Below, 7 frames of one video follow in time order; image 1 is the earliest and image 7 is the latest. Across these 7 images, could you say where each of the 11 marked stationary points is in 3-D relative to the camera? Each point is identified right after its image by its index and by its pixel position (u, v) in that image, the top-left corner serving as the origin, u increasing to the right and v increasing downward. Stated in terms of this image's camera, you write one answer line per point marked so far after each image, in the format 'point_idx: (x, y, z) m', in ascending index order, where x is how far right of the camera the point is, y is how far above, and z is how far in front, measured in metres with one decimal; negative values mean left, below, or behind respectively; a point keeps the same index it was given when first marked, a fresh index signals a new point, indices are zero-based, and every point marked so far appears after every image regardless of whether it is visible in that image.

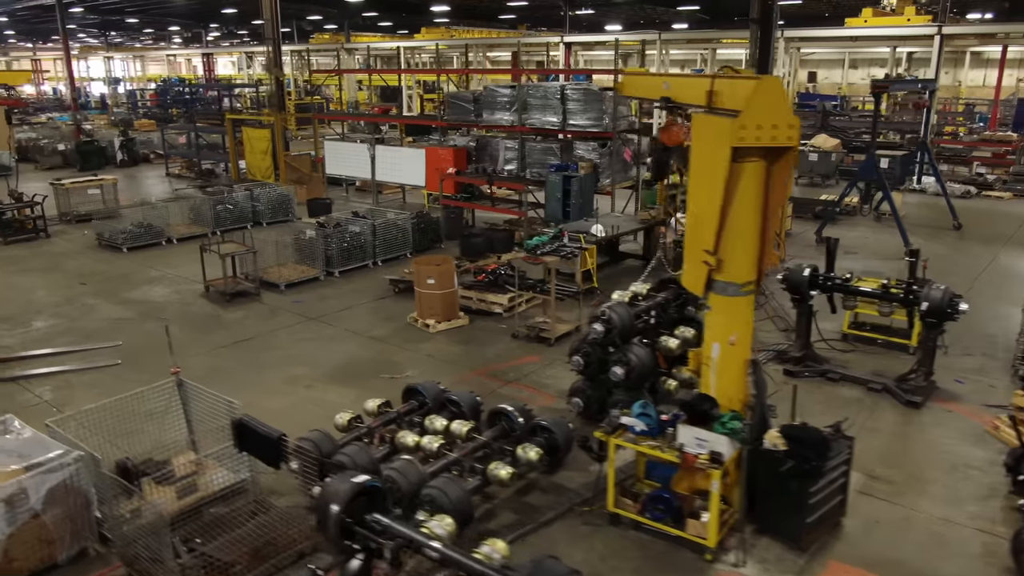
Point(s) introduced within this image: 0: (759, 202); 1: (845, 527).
0: (+1.4, +0.5, +4.4) m
1: (+2.0, -1.4, +4.5) m
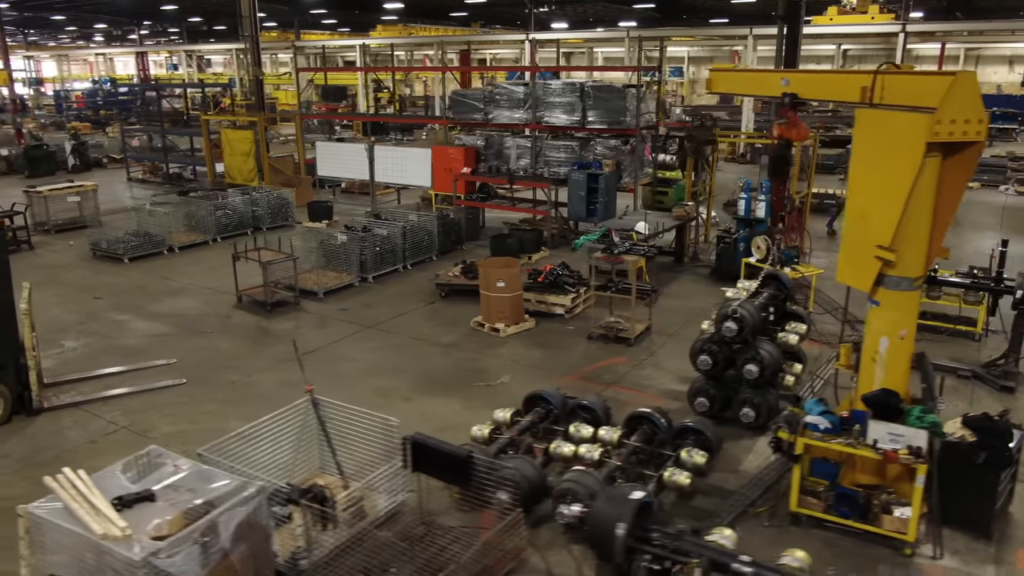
0: (+2.4, +0.5, +4.4) m
1: (+3.0, -1.4, +4.6) m
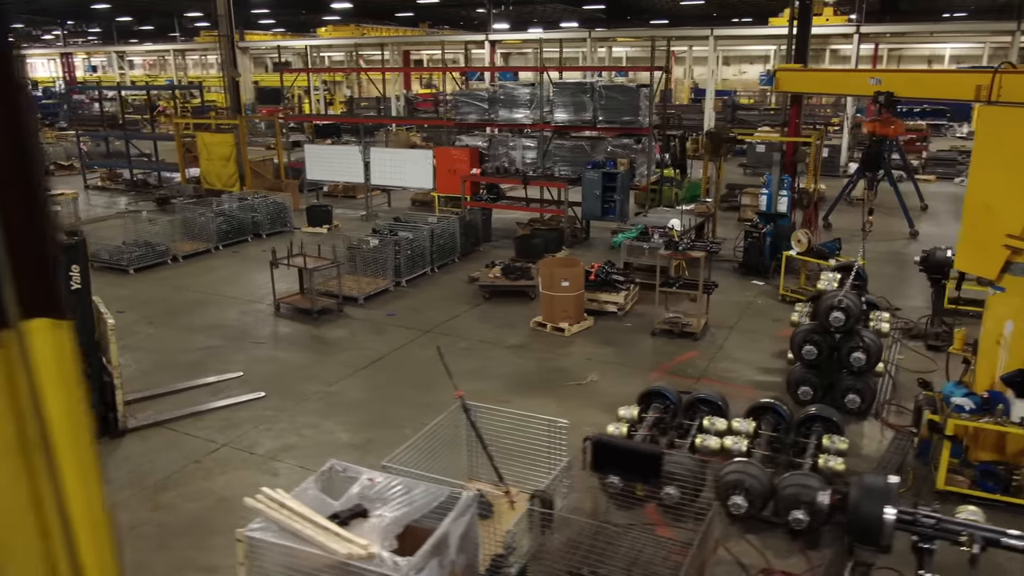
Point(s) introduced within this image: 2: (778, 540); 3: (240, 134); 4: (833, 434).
0: (+3.3, +0.6, +4.7) m
1: (+4.0, -1.2, +5.0) m
2: (+1.5, -1.4, +4.4) m
3: (-5.1, +2.9, +14.3) m
4: (+2.1, -1.0, +5.1) m
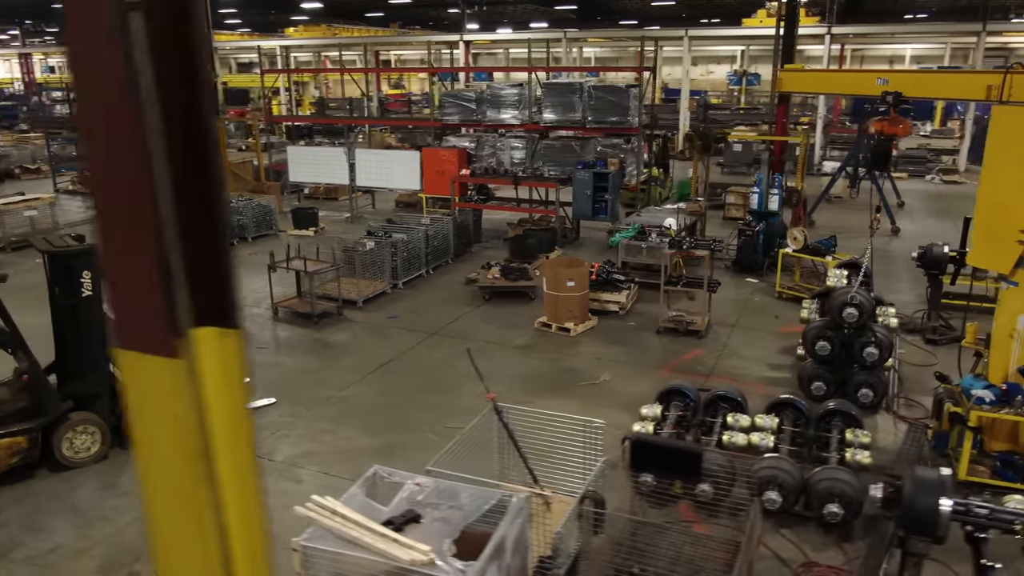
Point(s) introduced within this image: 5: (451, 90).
0: (+3.5, +0.7, +4.8) m
1: (+4.1, -1.2, +5.2) m
2: (+1.8, -1.4, +4.5) m
3: (-5.3, +2.8, +14.0) m
4: (+2.3, -1.0, +5.2) m
5: (-1.0, +3.3, +12.7) m
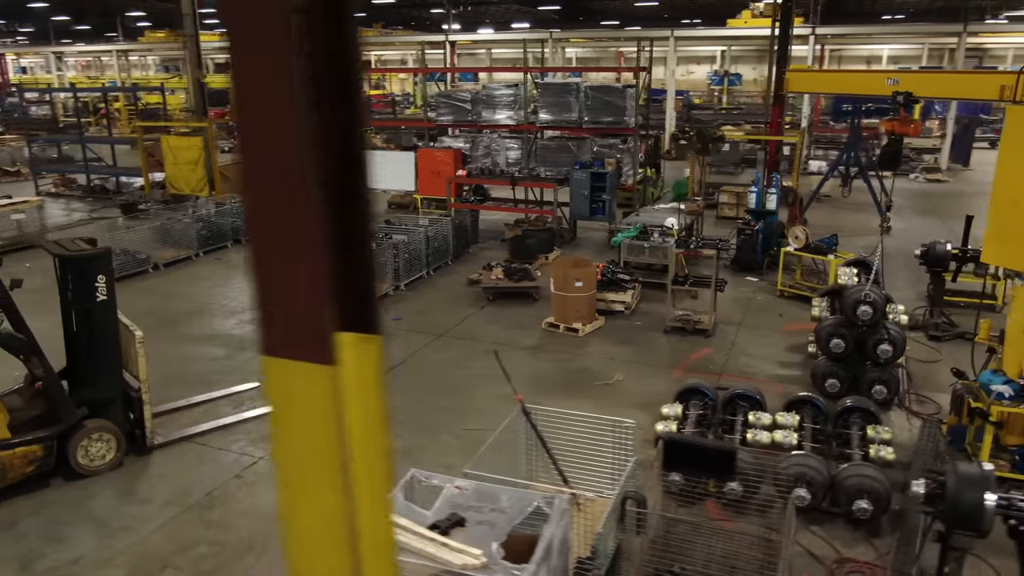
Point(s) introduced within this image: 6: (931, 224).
0: (+3.7, +0.7, +4.9) m
1: (+4.3, -1.2, +5.3) m
2: (+1.9, -1.4, +4.5) m
3: (-5.5, +2.7, +13.9) m
4: (+2.5, -0.9, +5.3) m
5: (-1.1, +3.2, +12.6) m
6: (+7.2, +1.1, +13.2) m
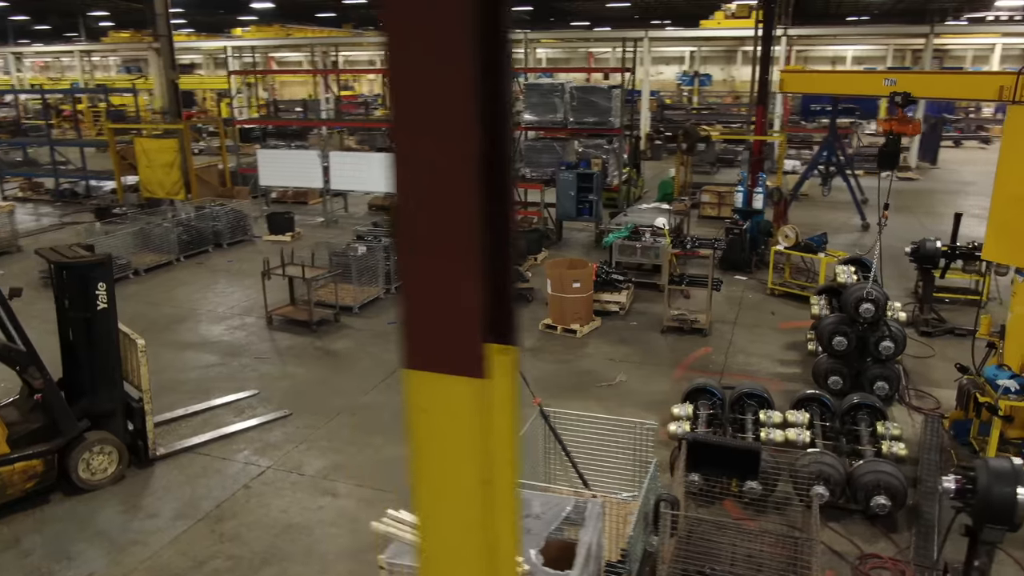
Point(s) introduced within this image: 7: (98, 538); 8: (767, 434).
0: (+3.7, +0.7, +5.0) m
1: (+4.4, -1.1, +5.4) m
2: (+2.1, -1.4, +4.6) m
3: (-5.8, +2.6, +13.6) m
4: (+2.6, -0.9, +5.4) m
5: (-1.4, +3.2, +12.5) m
6: (+6.9, +1.2, +13.4) m
7: (-2.4, -1.5, +4.5) m
8: (+1.7, -1.0, +5.1) m
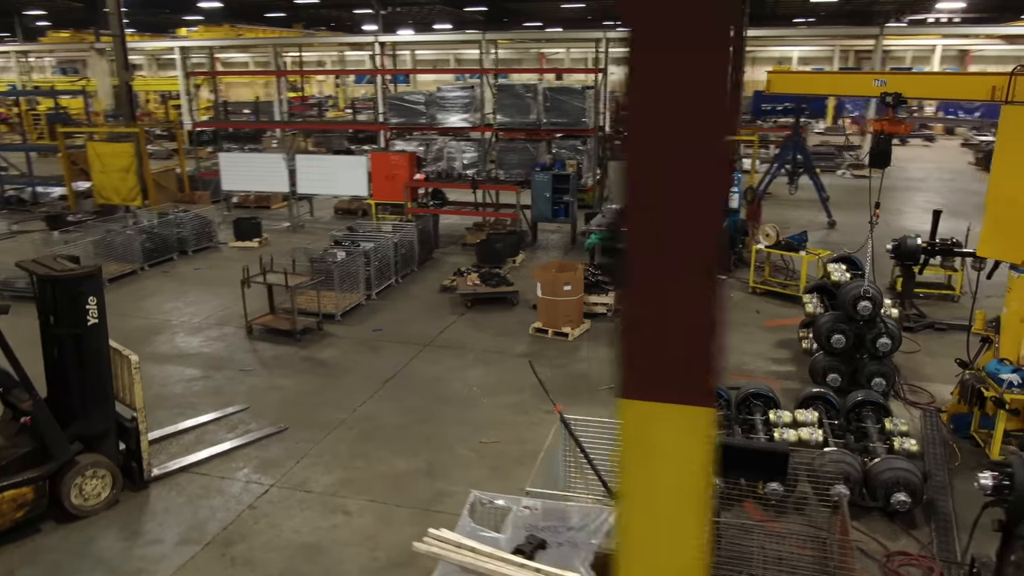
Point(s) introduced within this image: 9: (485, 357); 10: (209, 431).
0: (+3.8, +0.7, +5.2) m
1: (+4.5, -1.1, +5.6) m
2: (+2.2, -1.4, +4.6) m
3: (-6.3, +2.5, +13.1) m
4: (+2.6, -0.9, +5.4) m
5: (-1.9, +3.1, +12.3) m
6: (+6.4, +1.3, +13.8) m
7: (-2.3, -1.6, +4.3) m
8: (+1.8, -1.0, +5.1) m
9: (-0.3, -0.6, +7.2) m
10: (-2.3, -1.1, +5.9) m
